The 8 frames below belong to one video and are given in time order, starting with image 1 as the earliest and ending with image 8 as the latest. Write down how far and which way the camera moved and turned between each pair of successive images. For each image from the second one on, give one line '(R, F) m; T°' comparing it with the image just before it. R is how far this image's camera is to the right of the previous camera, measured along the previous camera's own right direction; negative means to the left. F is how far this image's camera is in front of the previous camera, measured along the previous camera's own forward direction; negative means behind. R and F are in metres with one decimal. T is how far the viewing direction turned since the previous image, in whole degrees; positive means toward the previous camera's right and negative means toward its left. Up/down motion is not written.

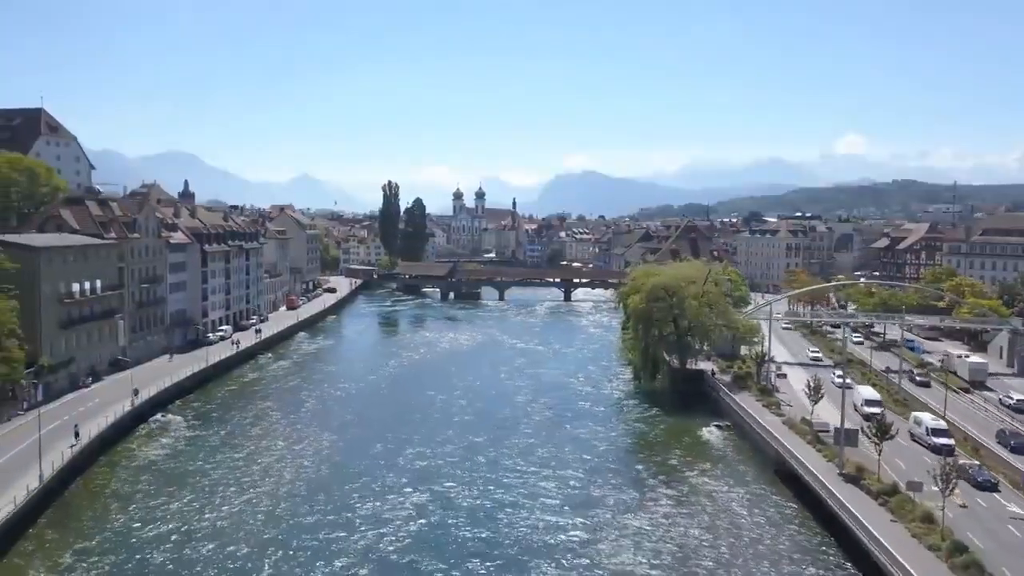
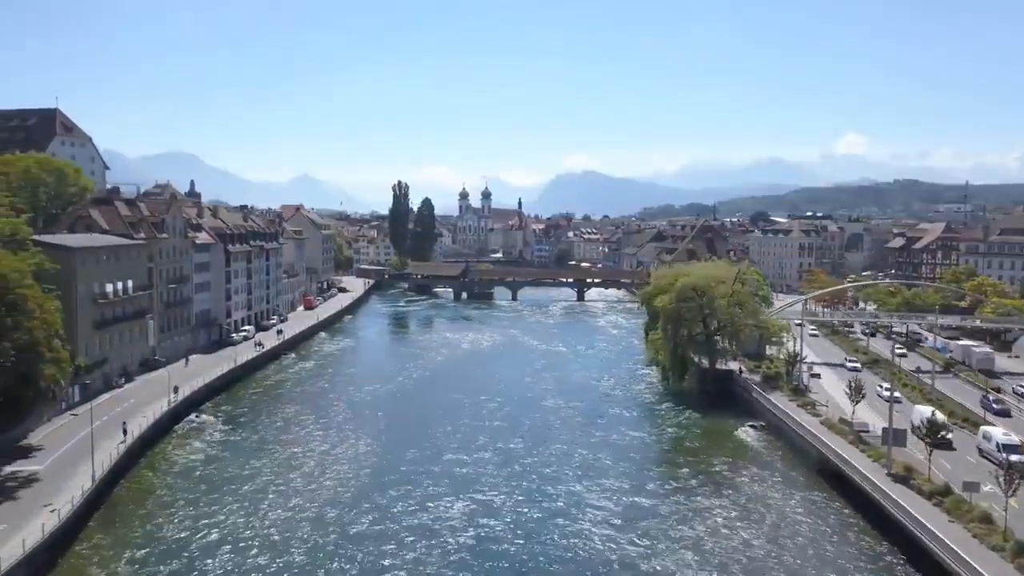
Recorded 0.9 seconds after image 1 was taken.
(-1.7, +0.1) m; 0°
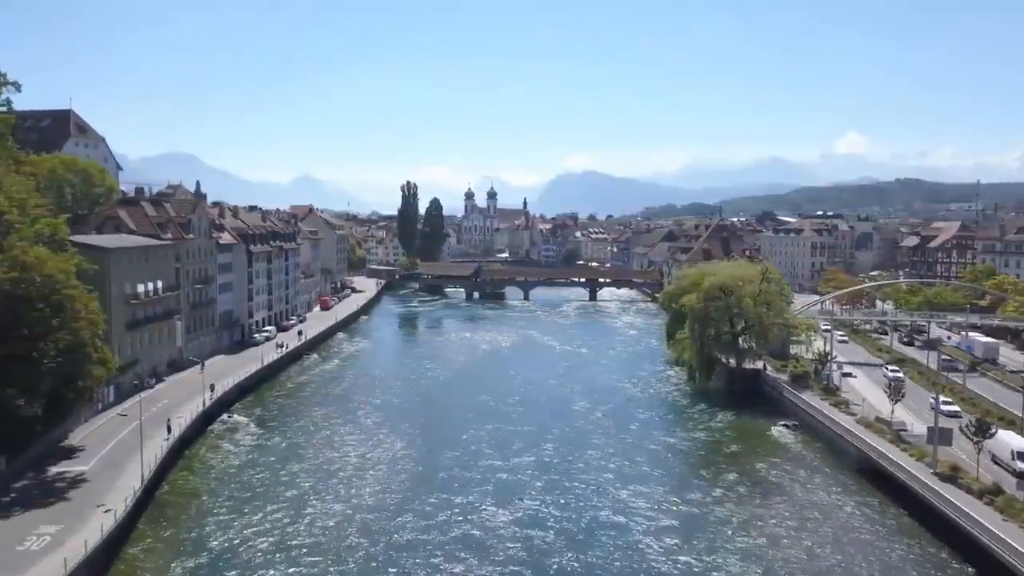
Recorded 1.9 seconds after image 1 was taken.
(-1.5, +0.1) m; 0°
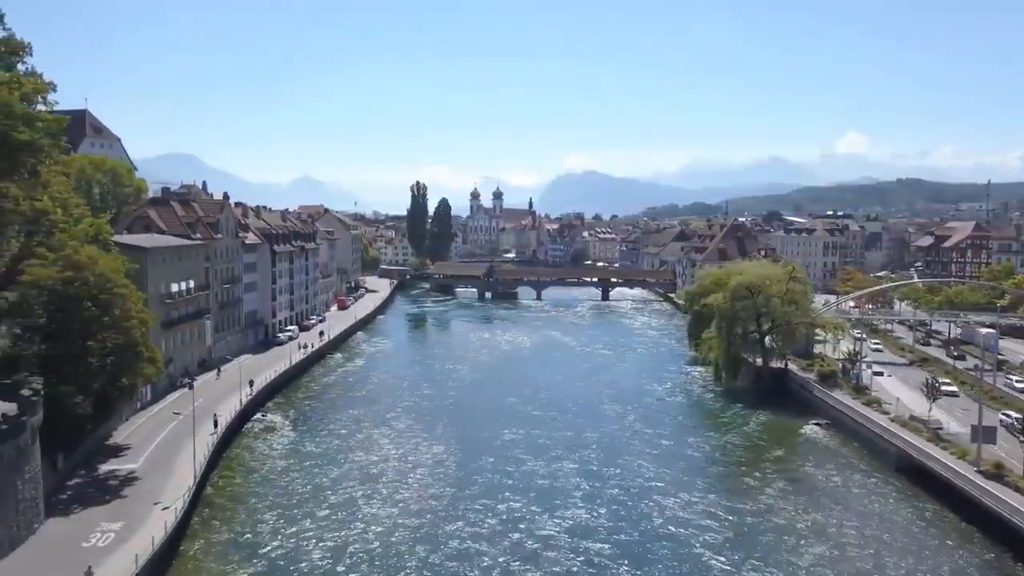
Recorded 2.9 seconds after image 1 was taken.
(-1.6, -0.1) m; 0°
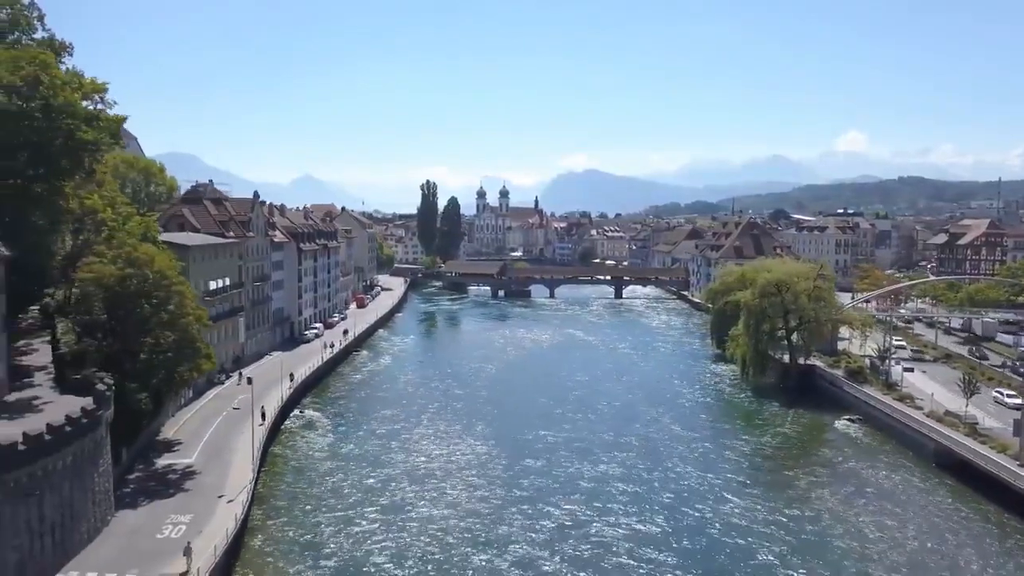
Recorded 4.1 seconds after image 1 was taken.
(-1.7, -0.4) m; 0°
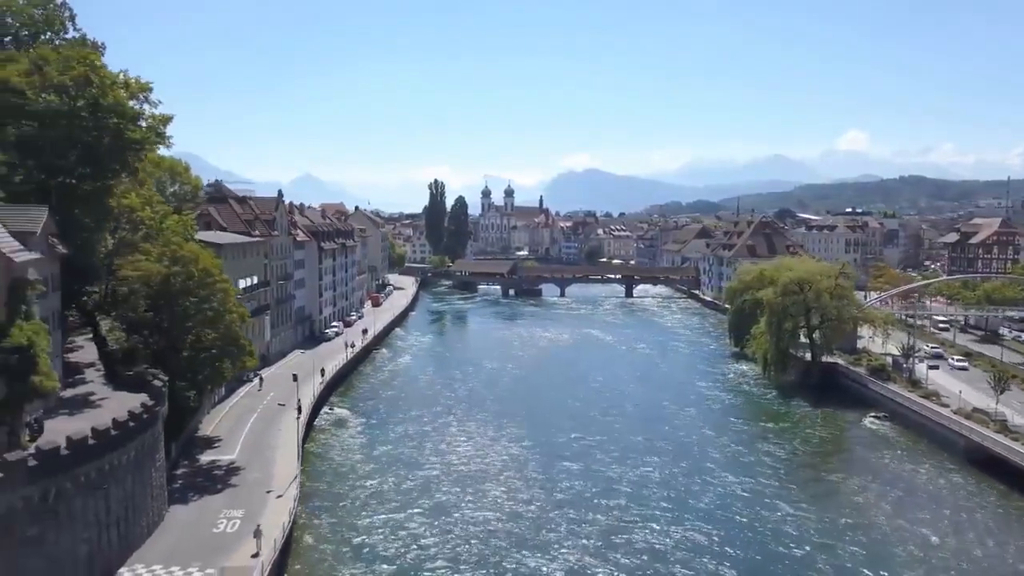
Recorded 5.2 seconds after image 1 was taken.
(-1.3, -0.3) m; 0°
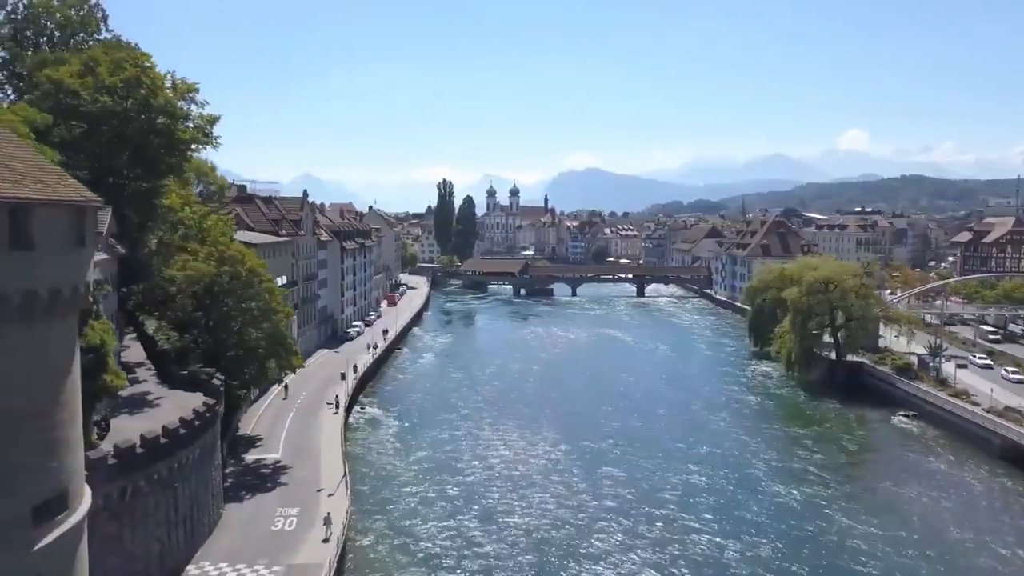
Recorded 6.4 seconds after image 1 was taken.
(-1.5, -0.2) m; 0°
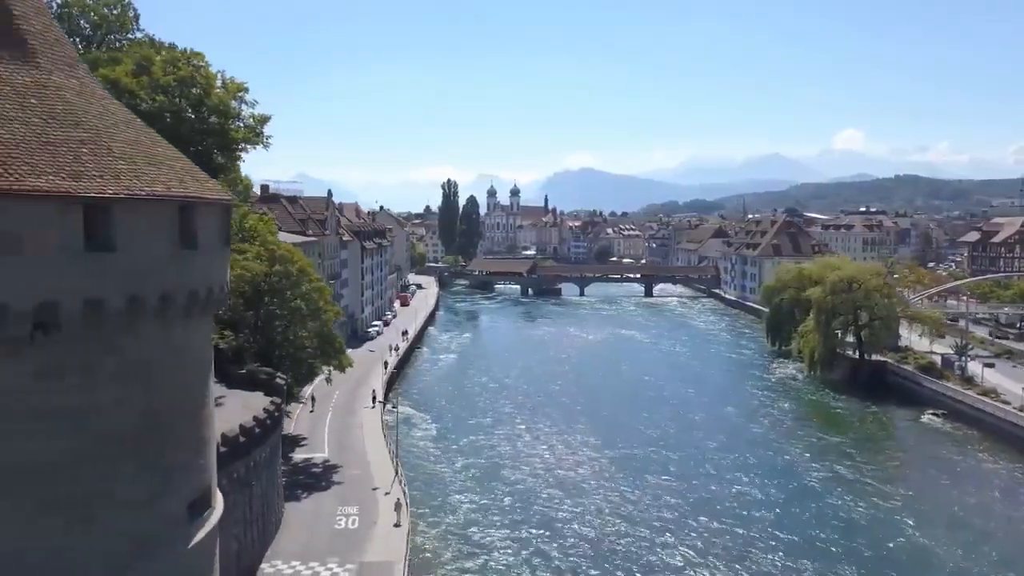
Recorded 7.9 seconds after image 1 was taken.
(-1.8, -0.1) m; 0°
